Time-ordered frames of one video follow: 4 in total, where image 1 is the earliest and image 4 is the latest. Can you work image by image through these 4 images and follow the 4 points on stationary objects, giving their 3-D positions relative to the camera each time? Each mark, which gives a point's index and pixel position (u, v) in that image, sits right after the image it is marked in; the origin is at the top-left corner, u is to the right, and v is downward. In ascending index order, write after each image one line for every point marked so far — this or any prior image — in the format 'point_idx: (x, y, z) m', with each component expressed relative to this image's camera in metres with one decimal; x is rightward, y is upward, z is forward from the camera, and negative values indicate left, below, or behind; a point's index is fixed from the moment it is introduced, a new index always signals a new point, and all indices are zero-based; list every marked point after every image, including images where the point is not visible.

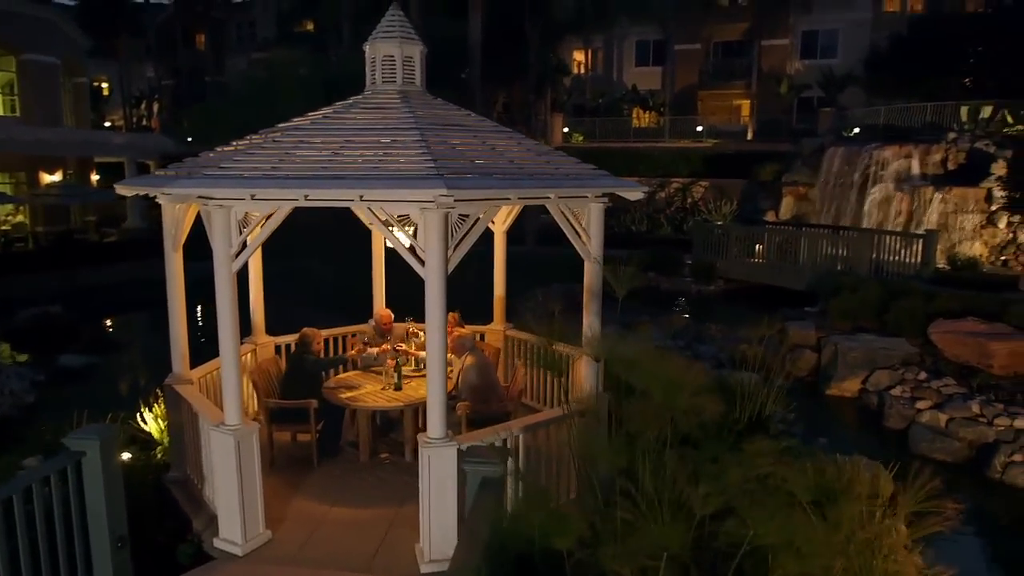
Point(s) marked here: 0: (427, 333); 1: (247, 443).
0: (-0.7, -0.4, +5.6) m
1: (-2.3, -1.3, +5.9) m
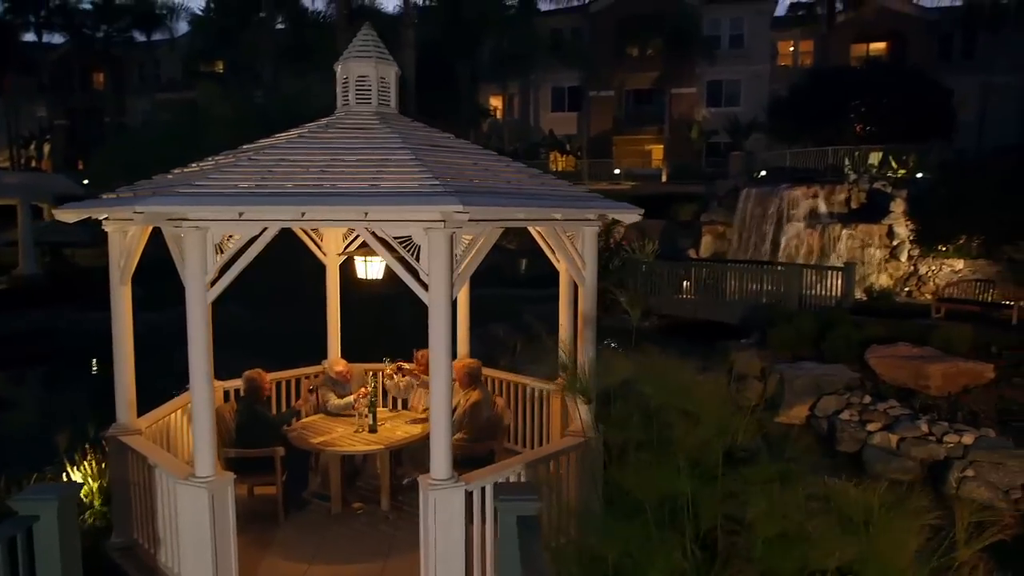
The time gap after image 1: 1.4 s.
0: (-0.6, -0.6, +5.2) m
1: (-2.2, -1.6, +5.2) m
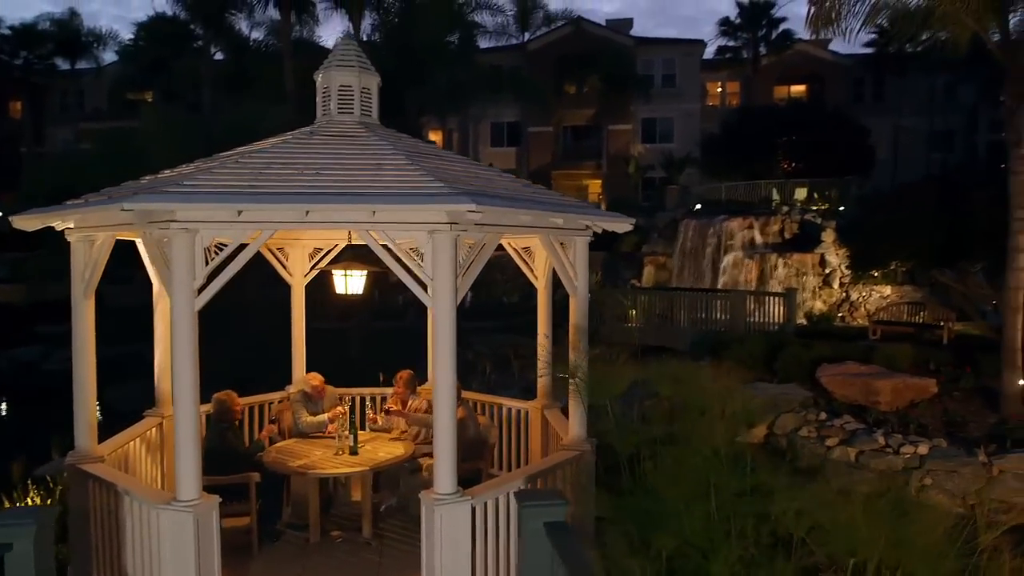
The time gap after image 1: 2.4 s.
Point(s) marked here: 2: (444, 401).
0: (-0.5, -0.6, +5.0) m
1: (-2.1, -1.6, +4.8) m
2: (-0.5, -0.8, +5.0) m
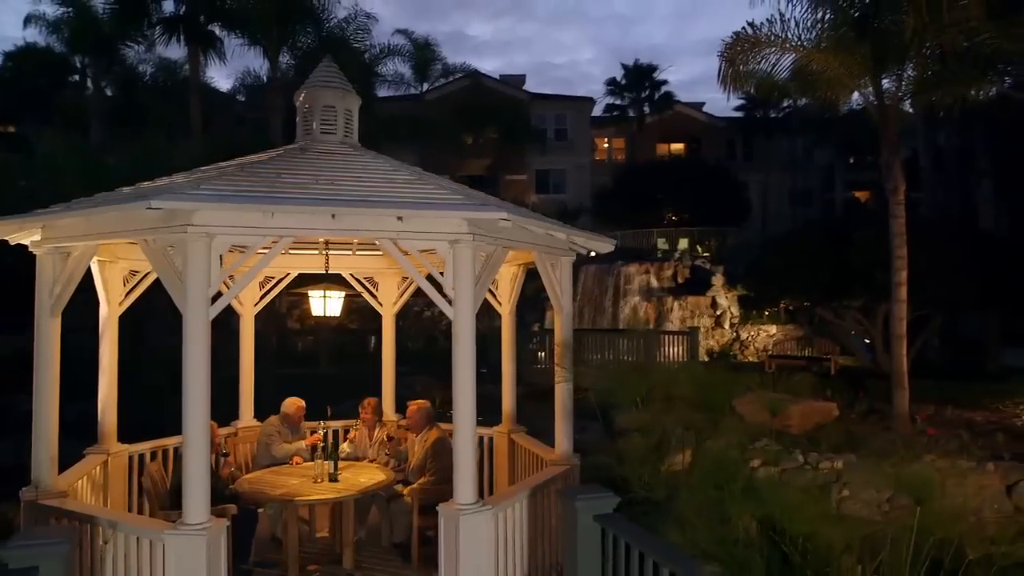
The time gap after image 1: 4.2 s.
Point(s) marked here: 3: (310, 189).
0: (-0.4, -0.7, +5.0) m
1: (-1.9, -1.7, +4.5) m
2: (-0.3, -0.9, +5.0) m
3: (-1.4, +0.7, +5.0) m
